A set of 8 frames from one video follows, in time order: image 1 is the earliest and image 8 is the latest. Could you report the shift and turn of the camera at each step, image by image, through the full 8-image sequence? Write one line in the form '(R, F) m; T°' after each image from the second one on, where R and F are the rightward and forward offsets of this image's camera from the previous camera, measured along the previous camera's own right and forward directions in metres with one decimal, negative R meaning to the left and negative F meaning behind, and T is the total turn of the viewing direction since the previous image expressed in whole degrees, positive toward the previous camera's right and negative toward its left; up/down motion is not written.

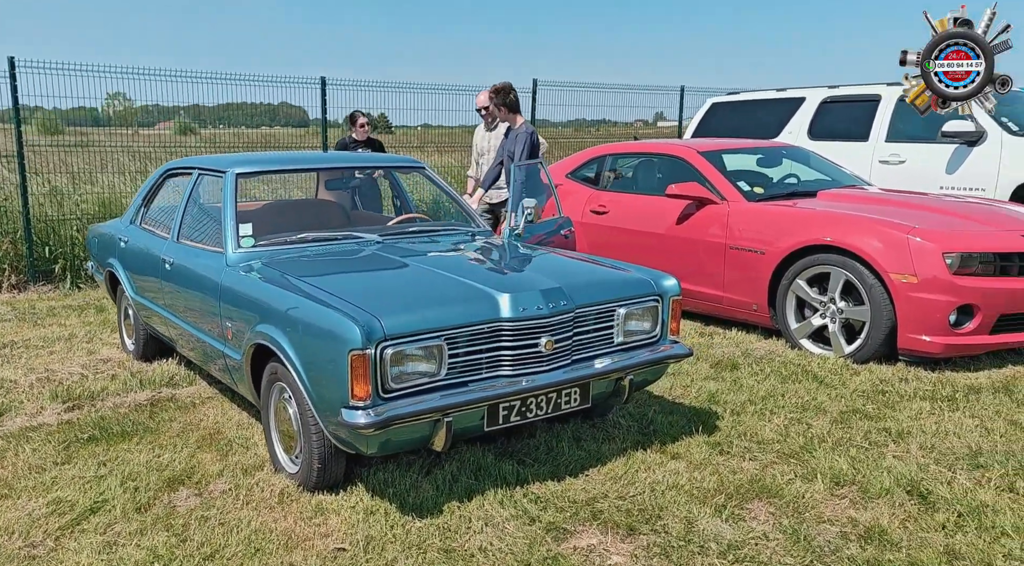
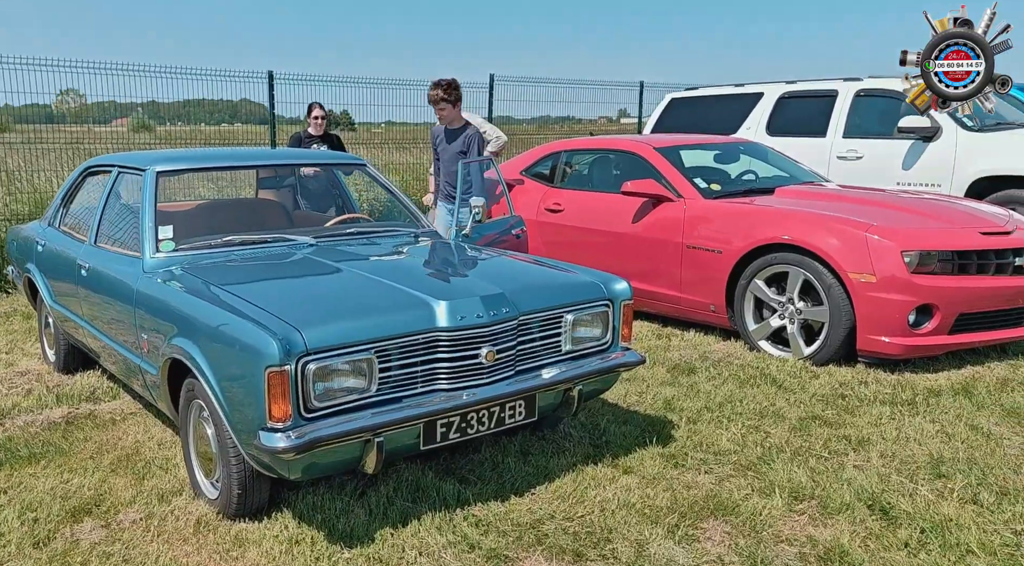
(+0.1, +0.2) m; +3°
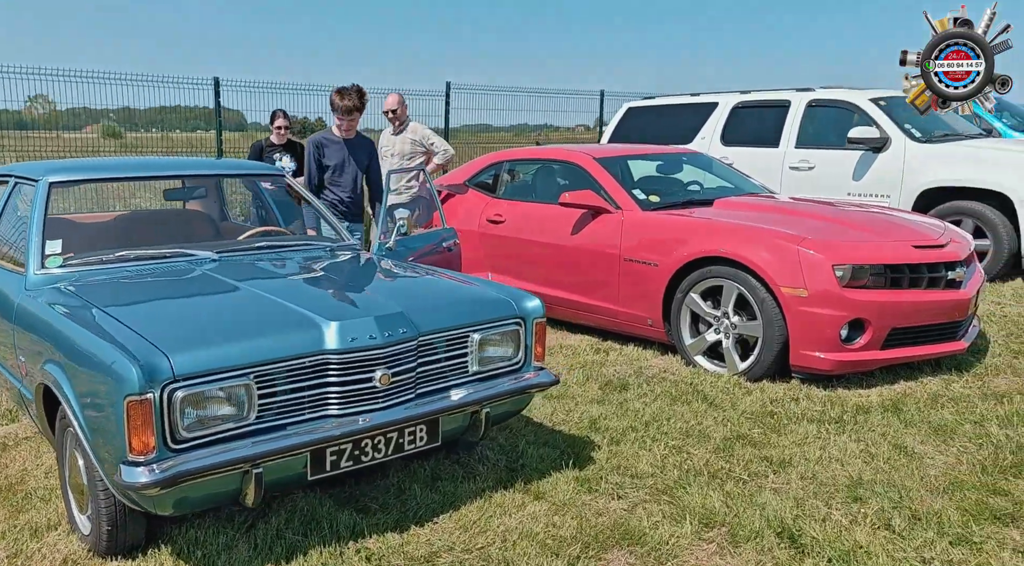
(+0.3, +0.1) m; +2°
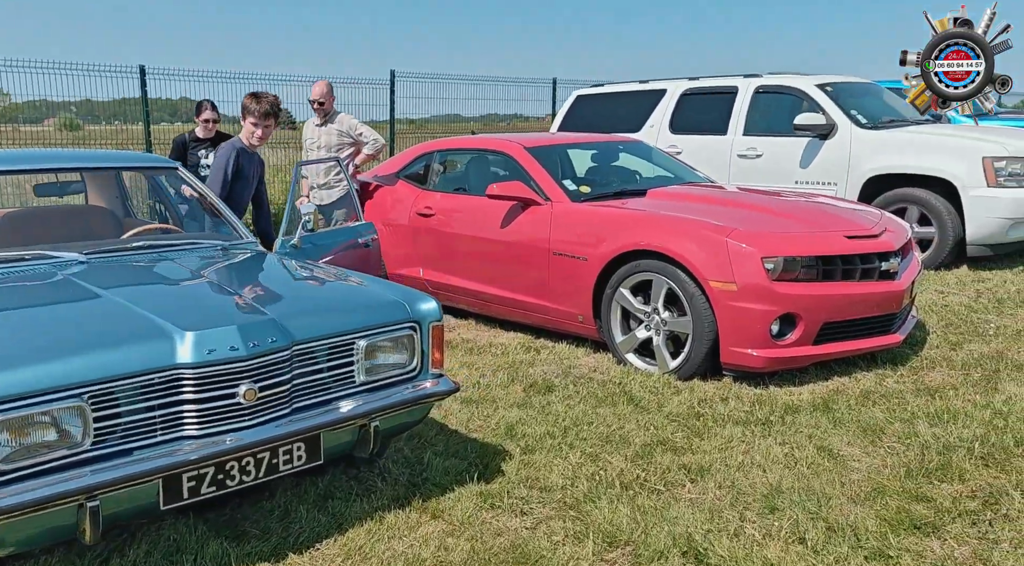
(+0.3, +0.2) m; +2°
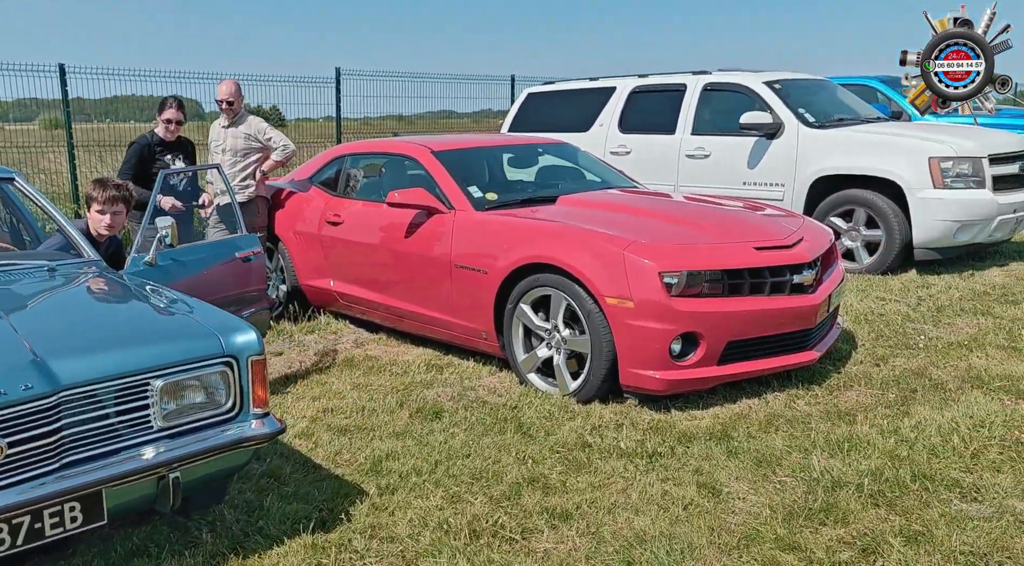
(+0.5, +0.3) m; +1°
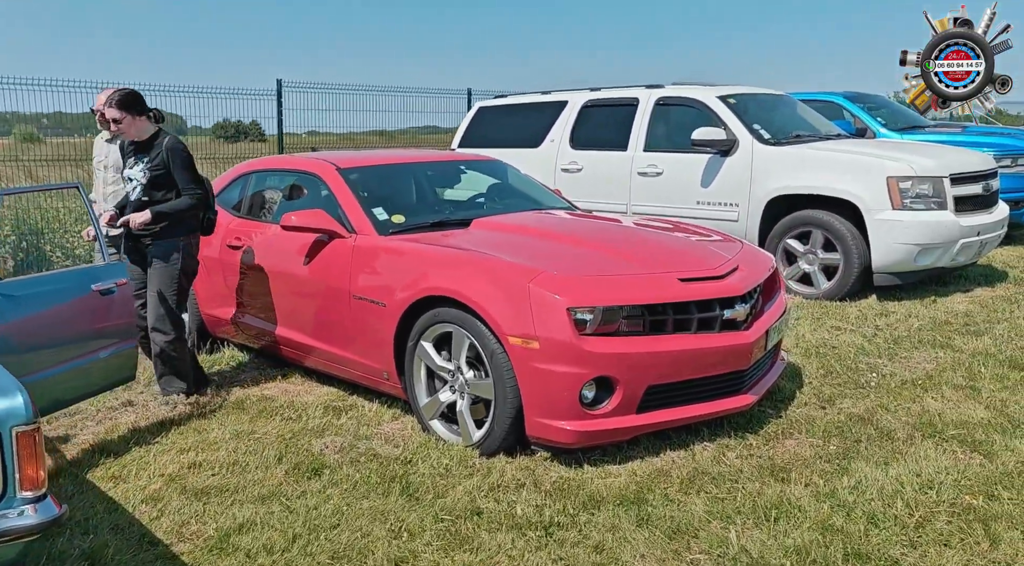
(+0.4, +0.5) m; +1°
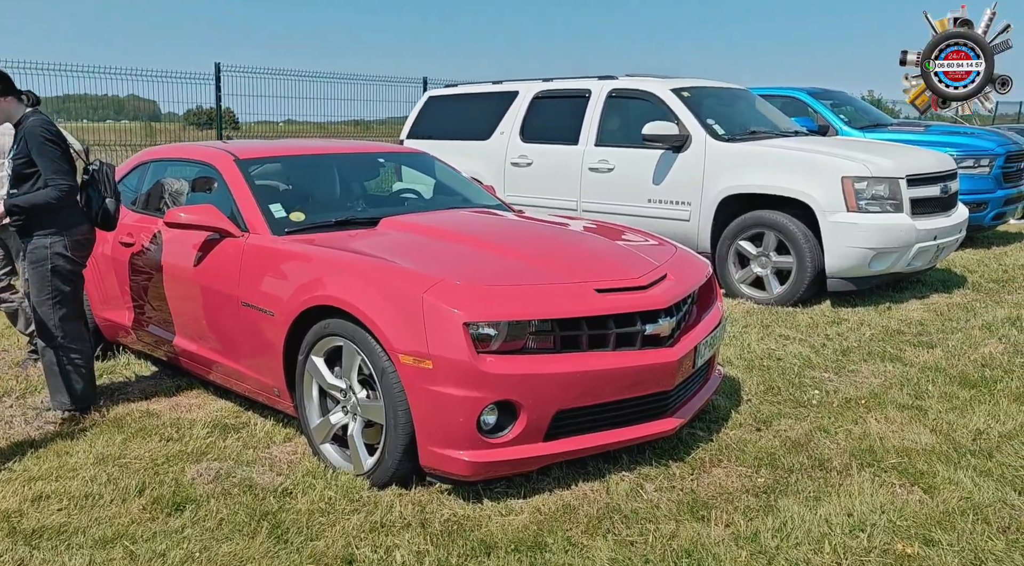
(+0.3, +0.4) m; +2°
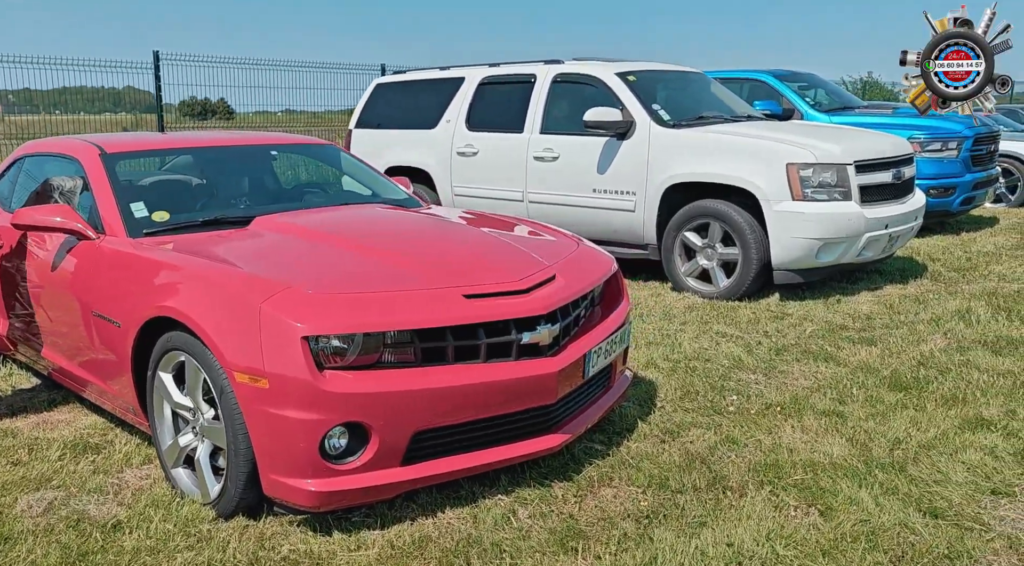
(+0.5, +0.3) m; 0°
